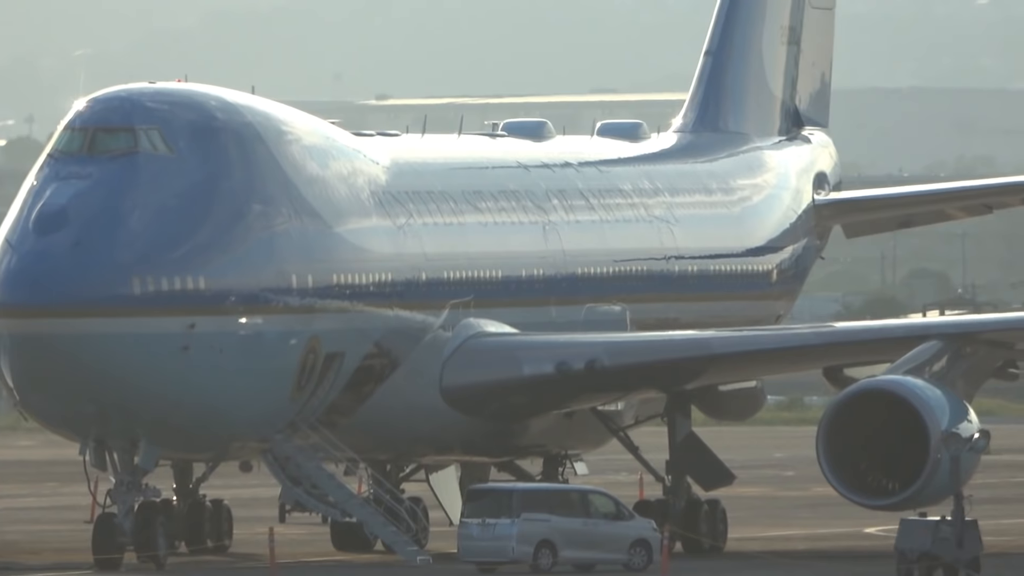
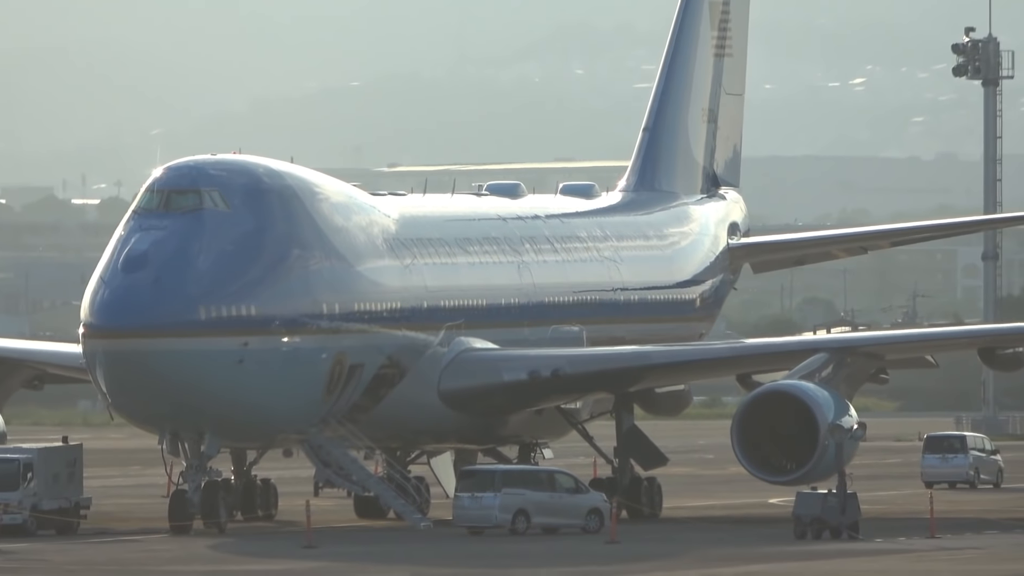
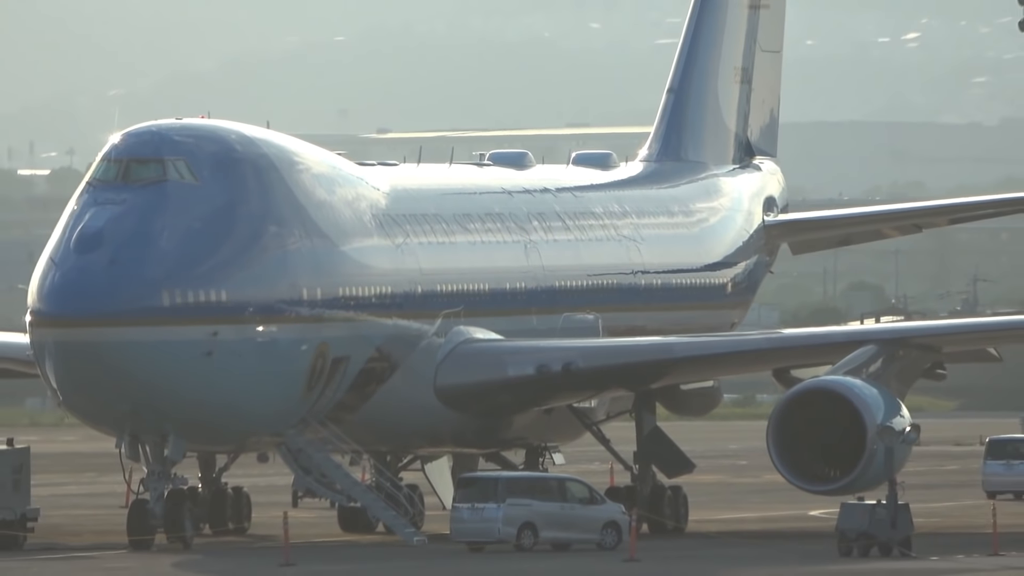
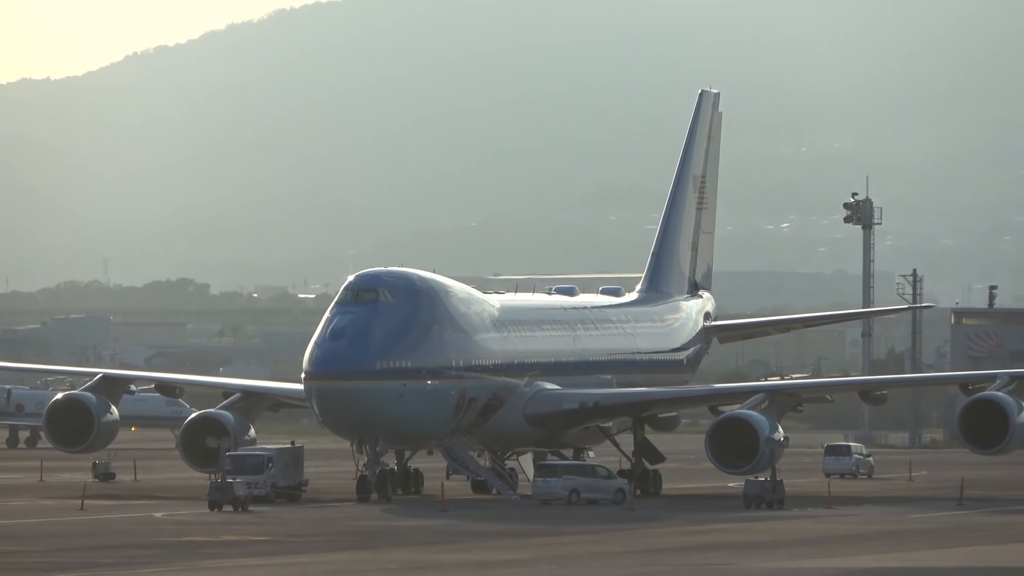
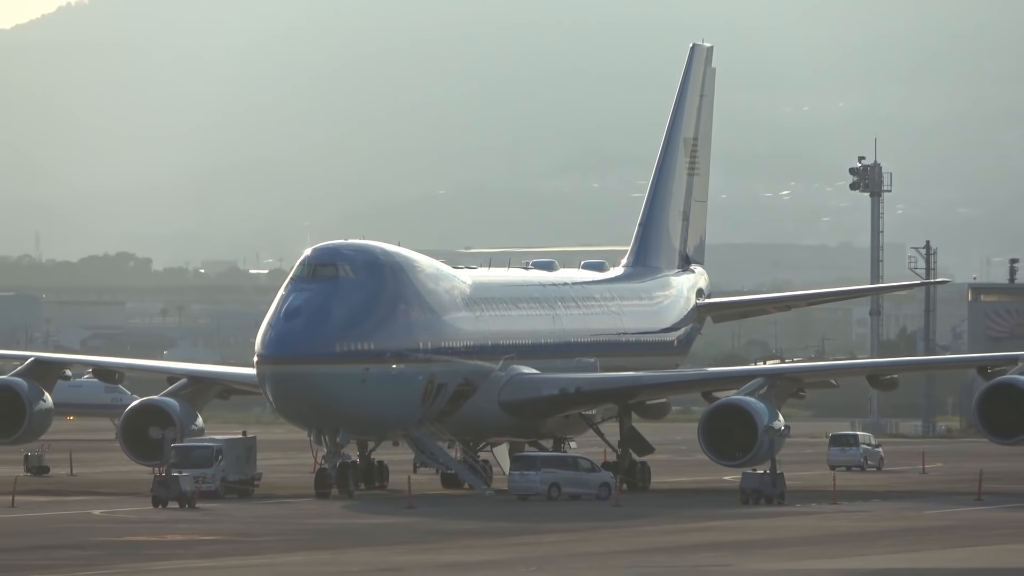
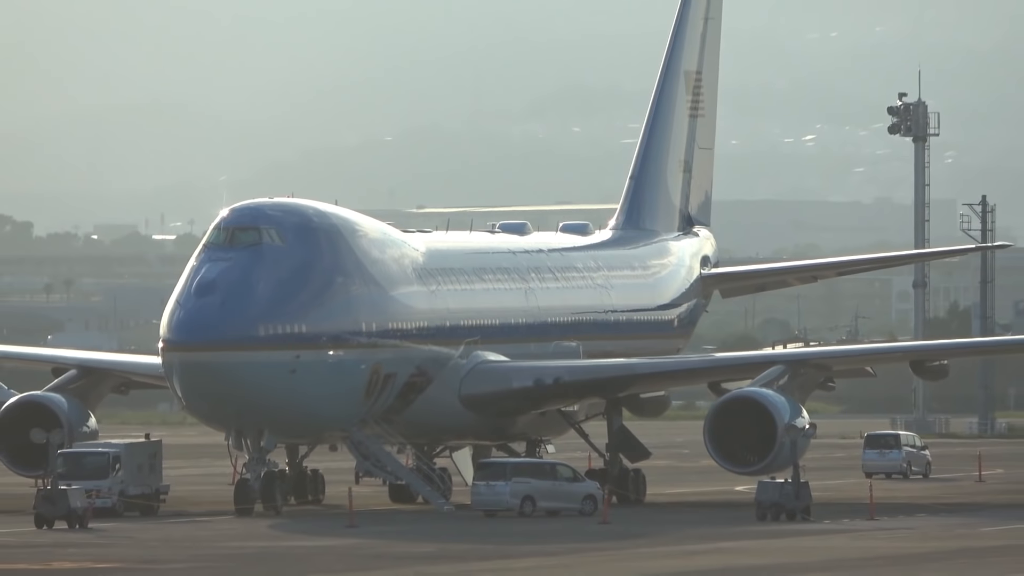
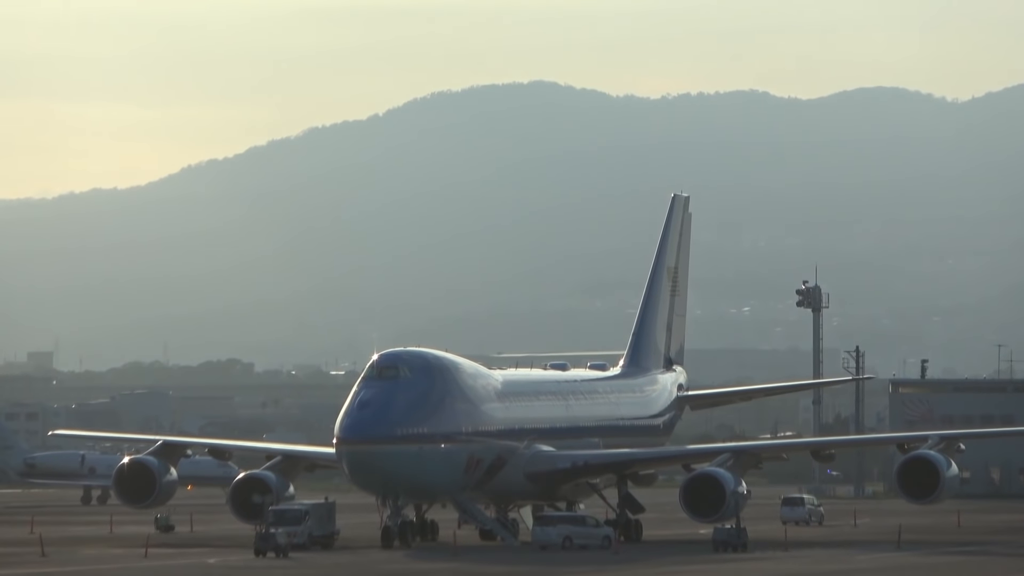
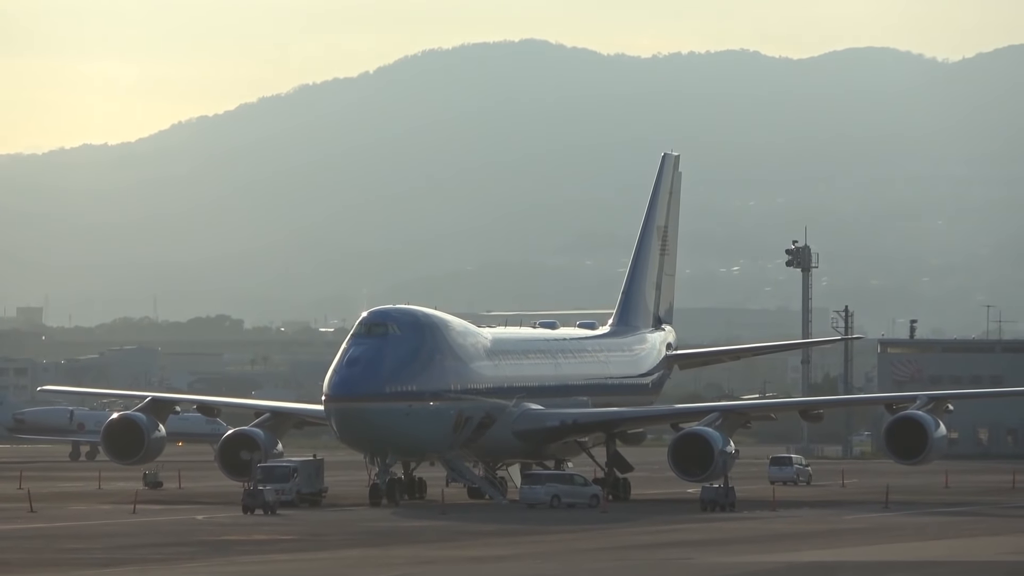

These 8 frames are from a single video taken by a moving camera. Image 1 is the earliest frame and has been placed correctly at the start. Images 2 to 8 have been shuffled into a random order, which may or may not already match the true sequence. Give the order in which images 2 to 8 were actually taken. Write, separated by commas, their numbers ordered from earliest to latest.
3, 2, 6, 5, 4, 8, 7
